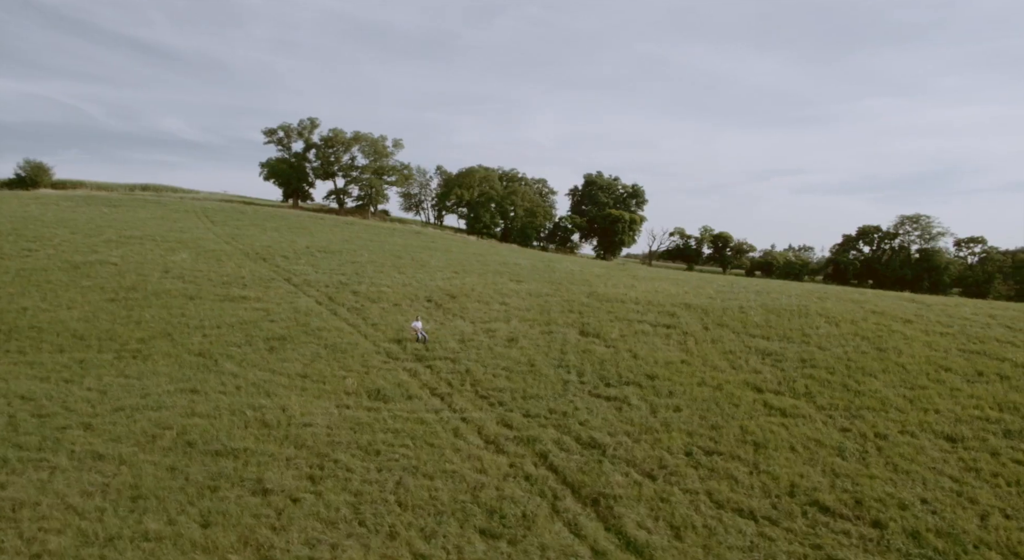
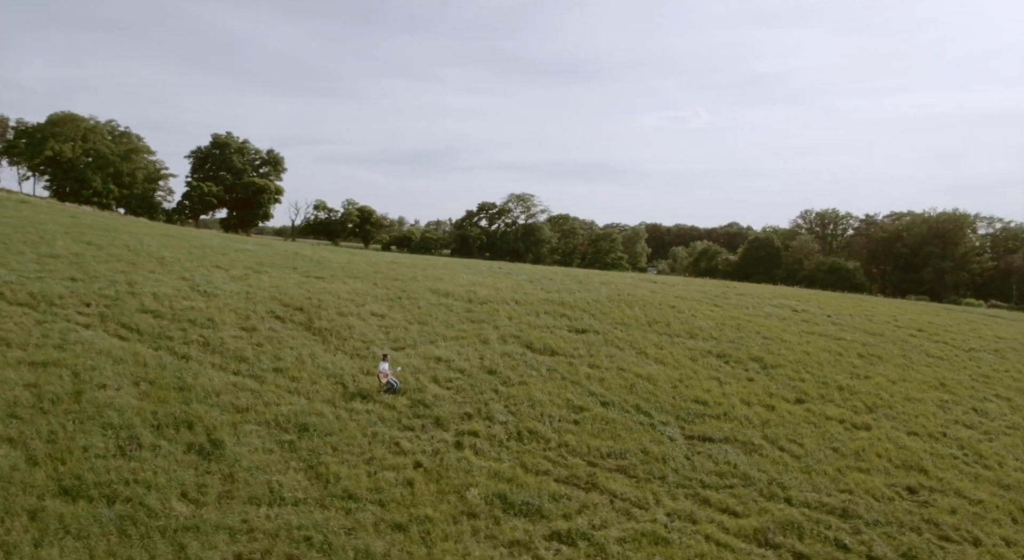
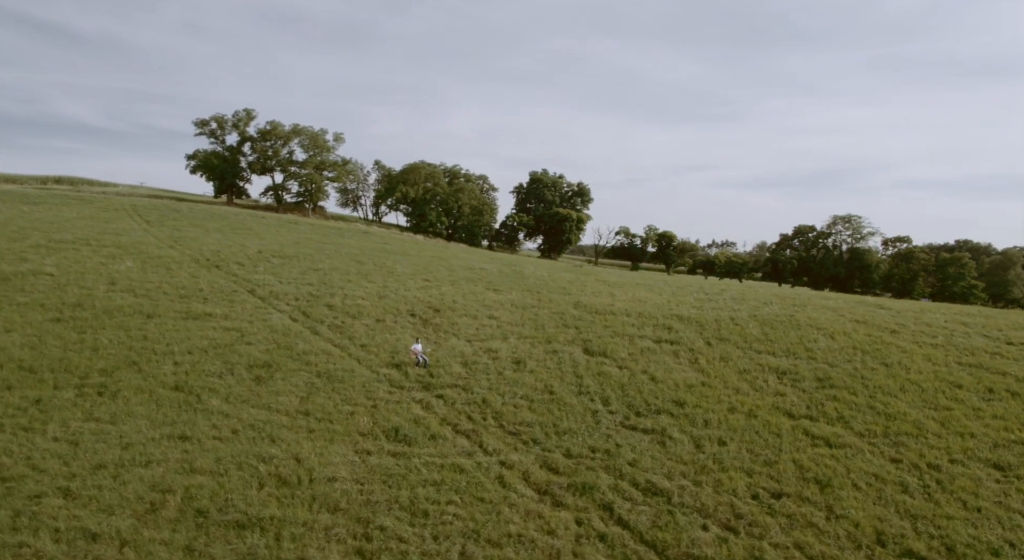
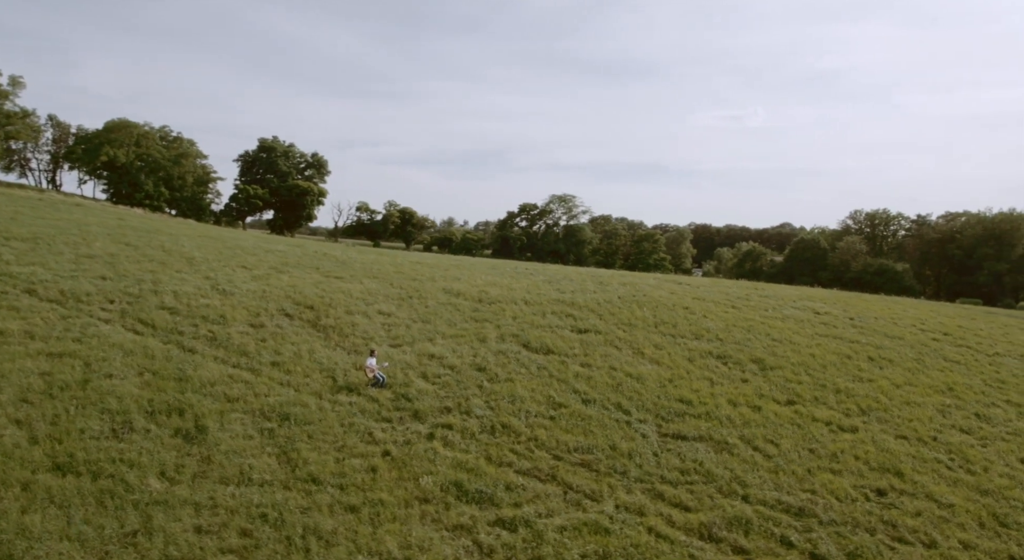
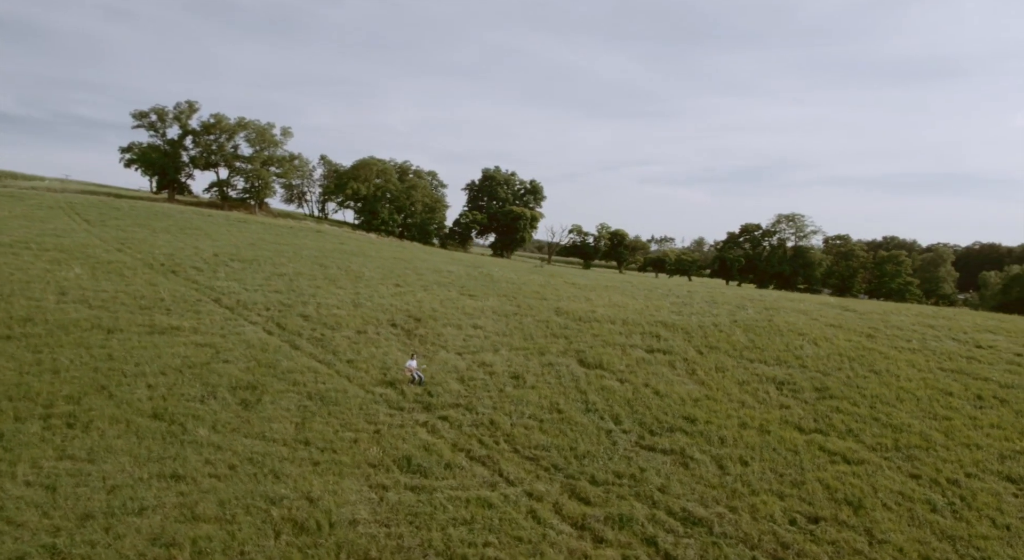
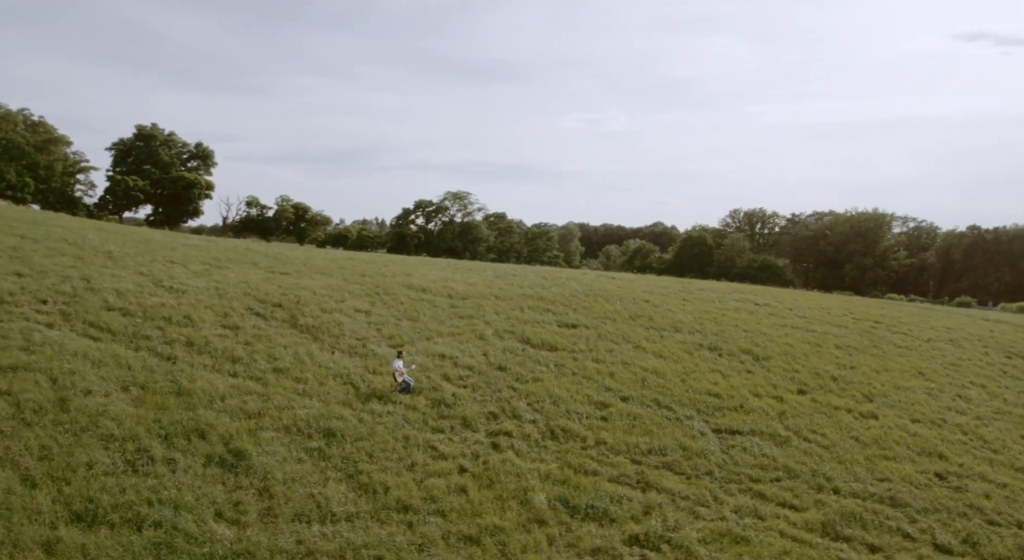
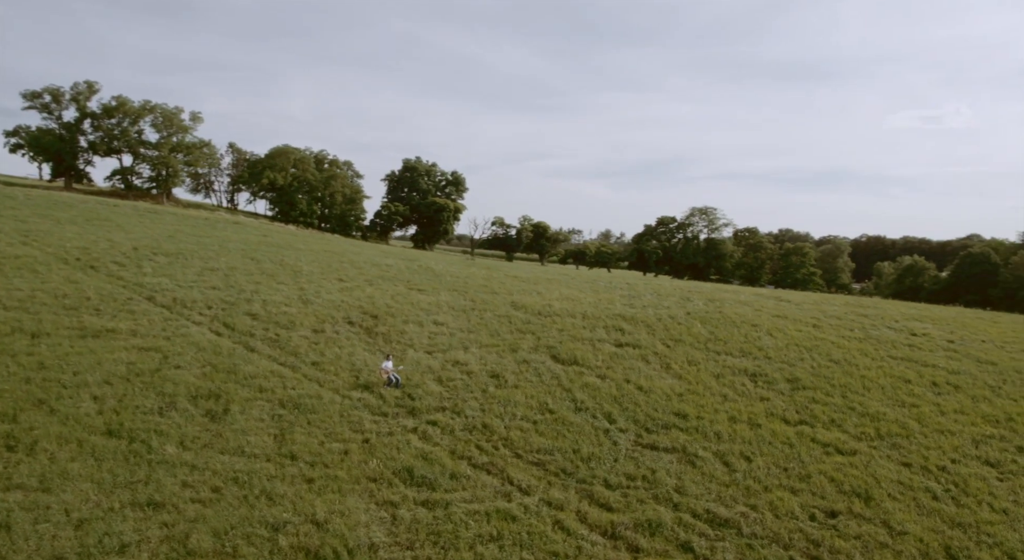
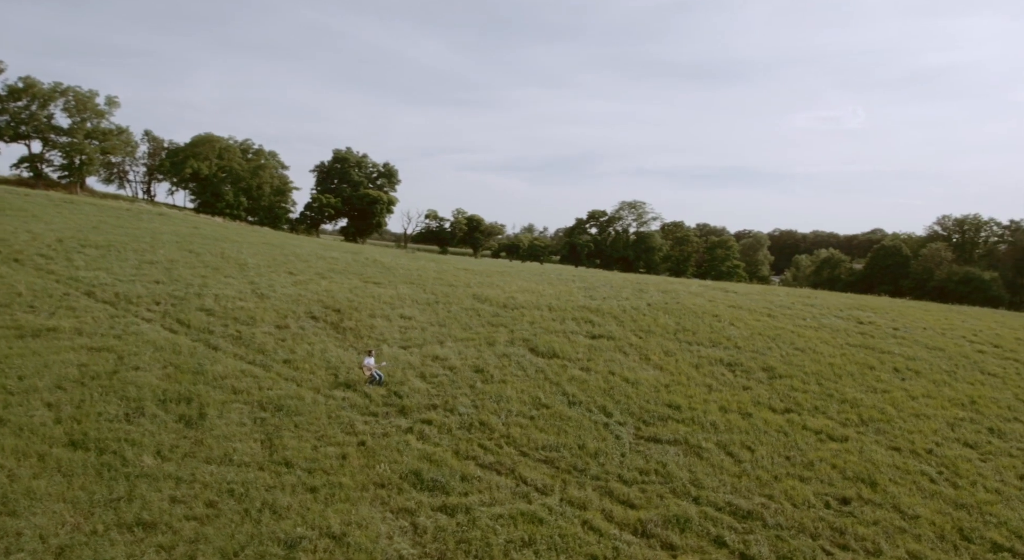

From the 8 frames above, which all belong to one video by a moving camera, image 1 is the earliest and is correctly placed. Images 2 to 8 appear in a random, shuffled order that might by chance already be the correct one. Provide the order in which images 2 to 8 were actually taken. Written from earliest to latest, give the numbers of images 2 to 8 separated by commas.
3, 5, 7, 8, 4, 2, 6
